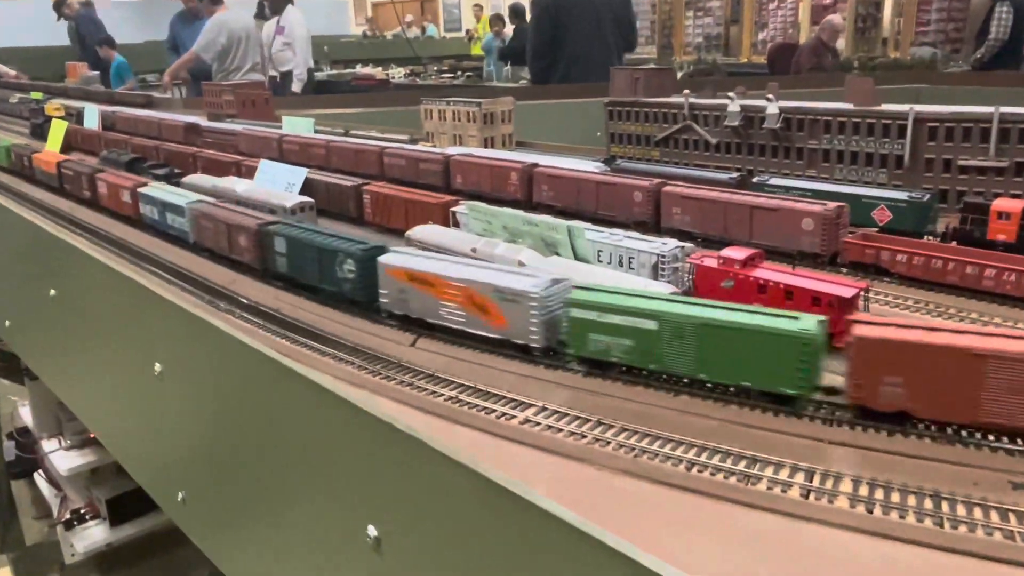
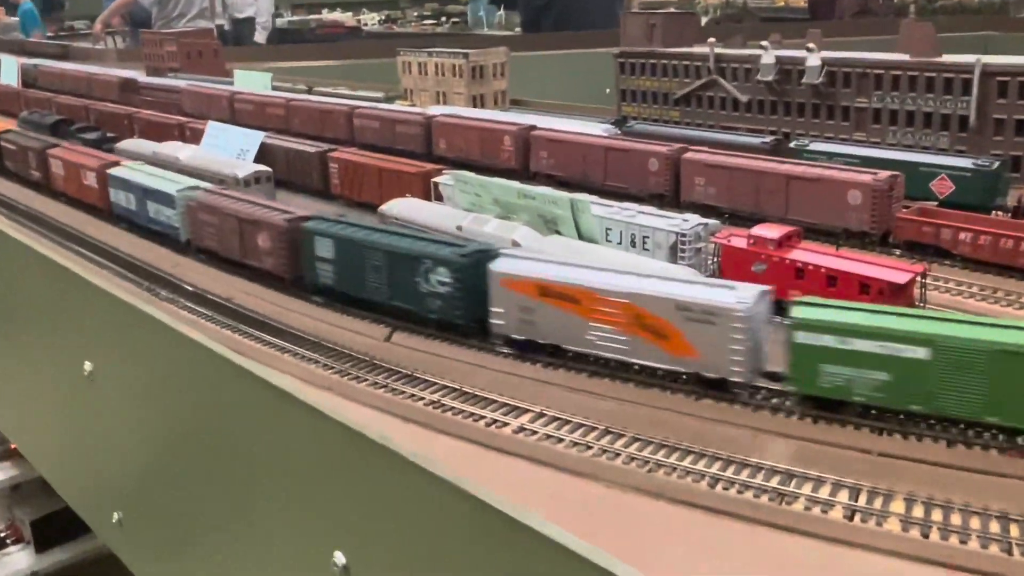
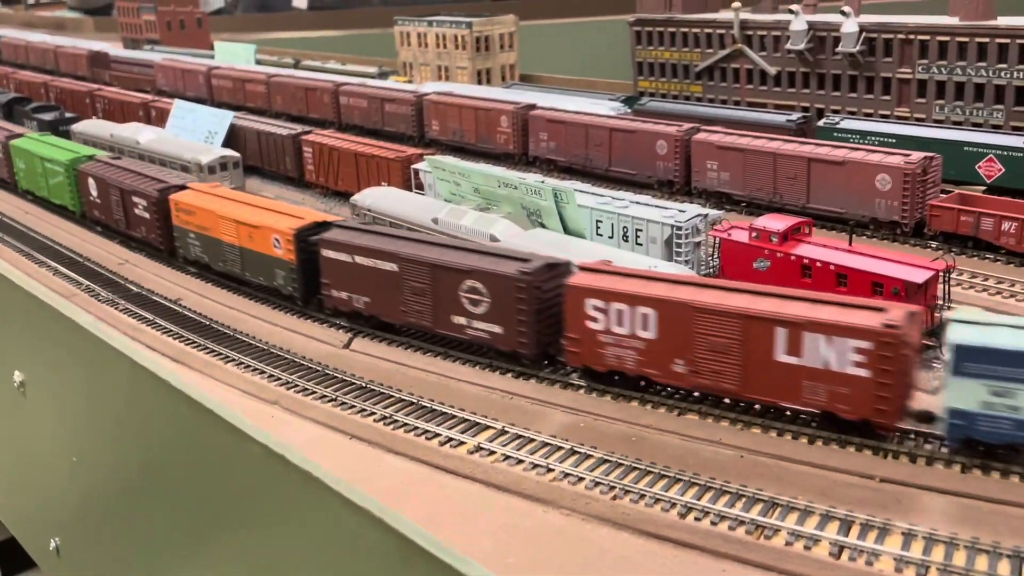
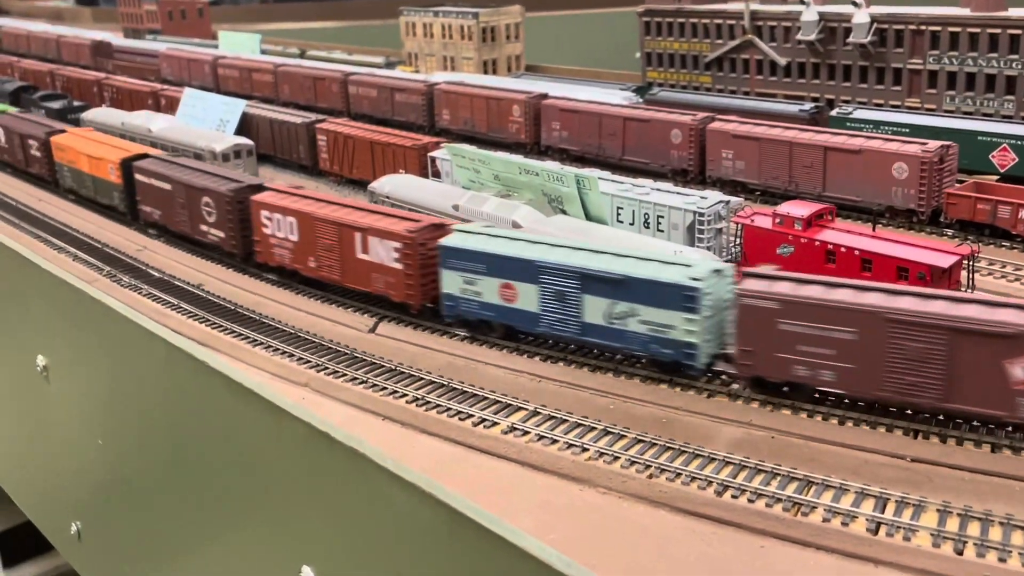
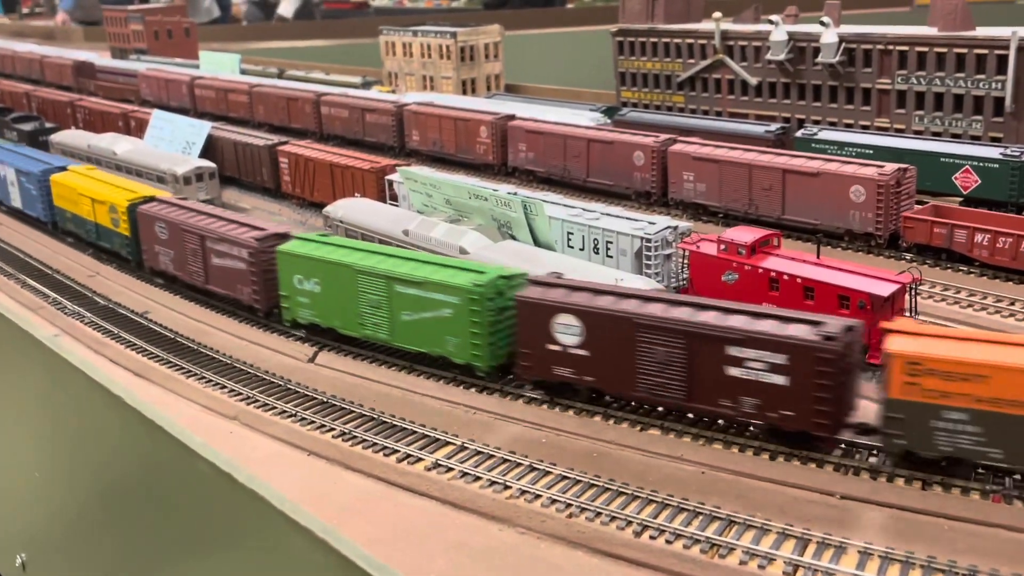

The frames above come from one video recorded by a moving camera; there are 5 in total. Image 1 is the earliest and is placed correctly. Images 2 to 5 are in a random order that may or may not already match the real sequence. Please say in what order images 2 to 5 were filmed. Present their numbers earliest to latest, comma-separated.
2, 4, 3, 5
